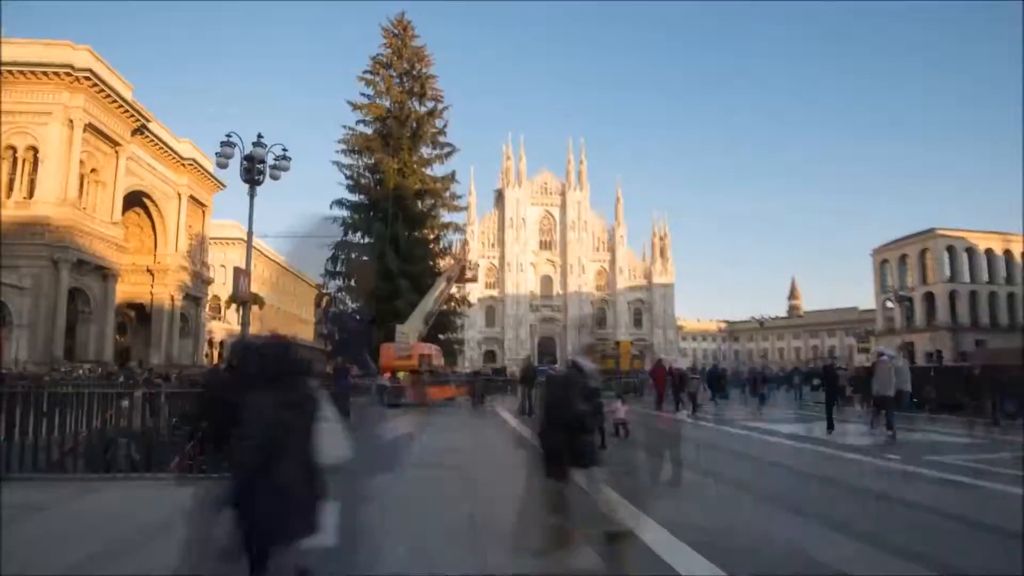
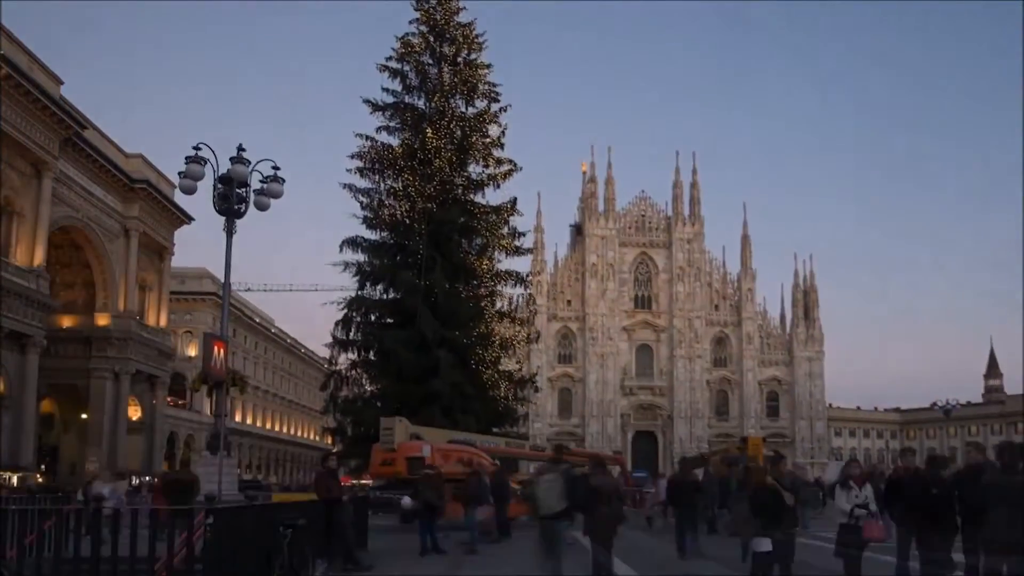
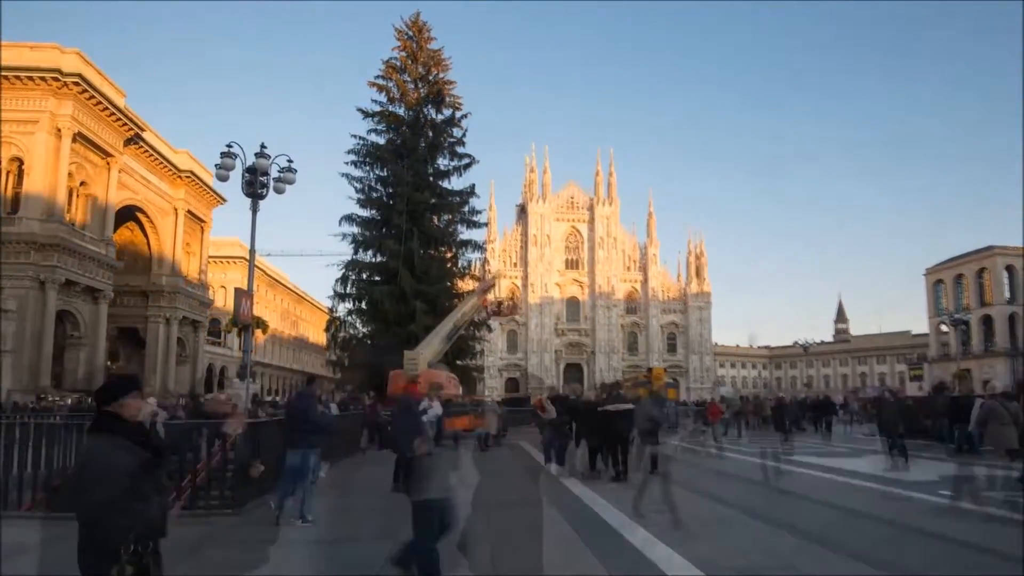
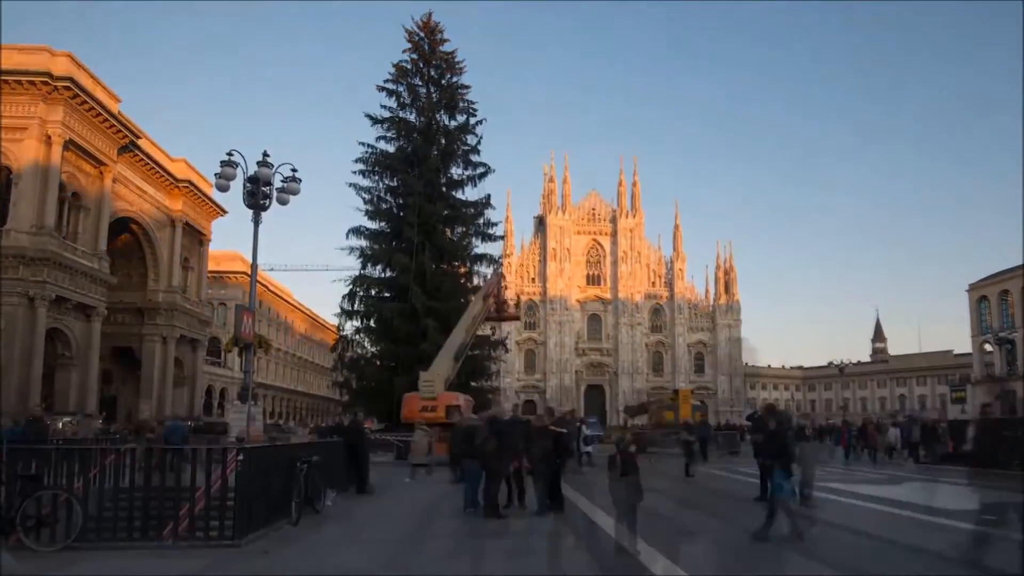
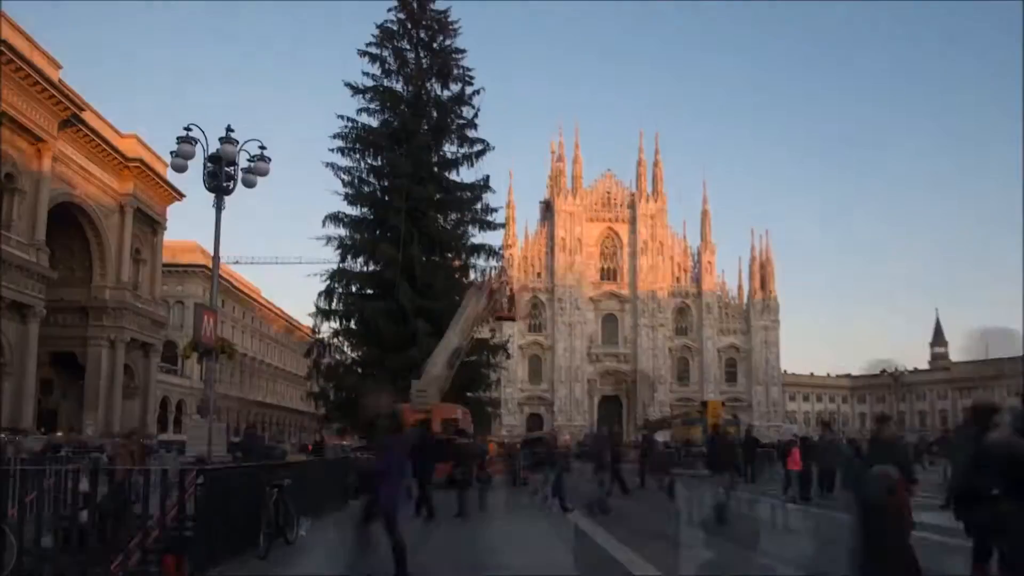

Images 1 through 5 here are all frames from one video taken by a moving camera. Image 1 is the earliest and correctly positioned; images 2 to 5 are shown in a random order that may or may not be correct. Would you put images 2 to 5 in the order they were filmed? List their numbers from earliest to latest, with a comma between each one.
3, 4, 5, 2
